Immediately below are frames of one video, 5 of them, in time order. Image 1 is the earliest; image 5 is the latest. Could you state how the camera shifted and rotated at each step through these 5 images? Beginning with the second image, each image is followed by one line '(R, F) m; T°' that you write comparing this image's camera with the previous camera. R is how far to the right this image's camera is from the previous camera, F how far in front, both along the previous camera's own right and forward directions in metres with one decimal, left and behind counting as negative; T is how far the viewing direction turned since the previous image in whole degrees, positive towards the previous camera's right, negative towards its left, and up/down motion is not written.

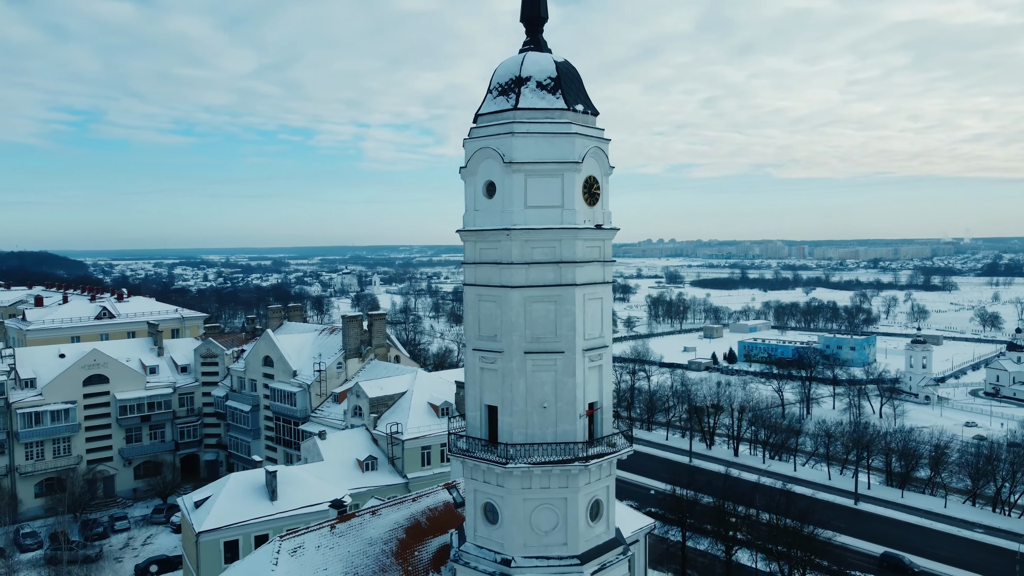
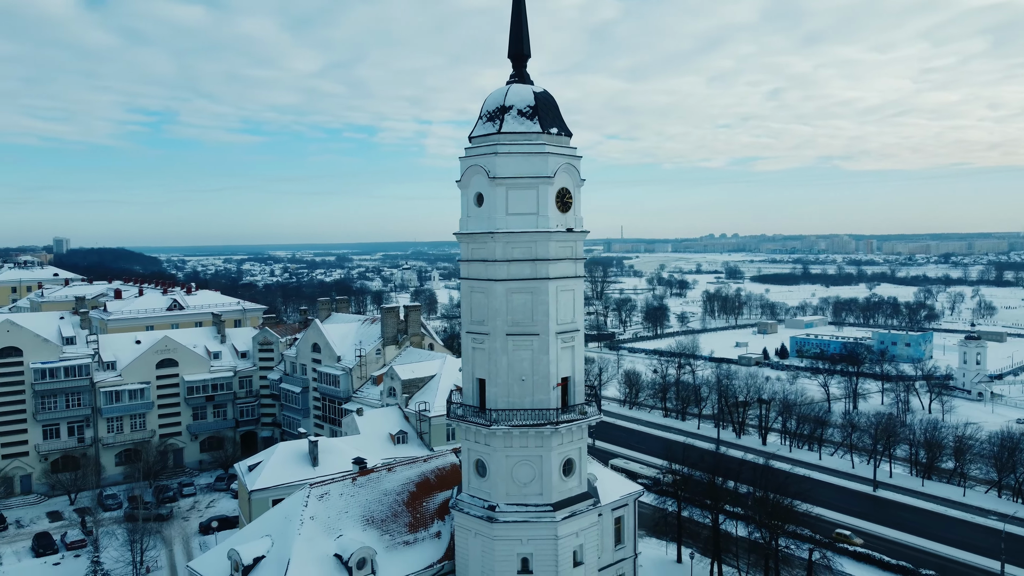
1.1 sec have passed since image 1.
(+2.0, -3.6) m; -4°
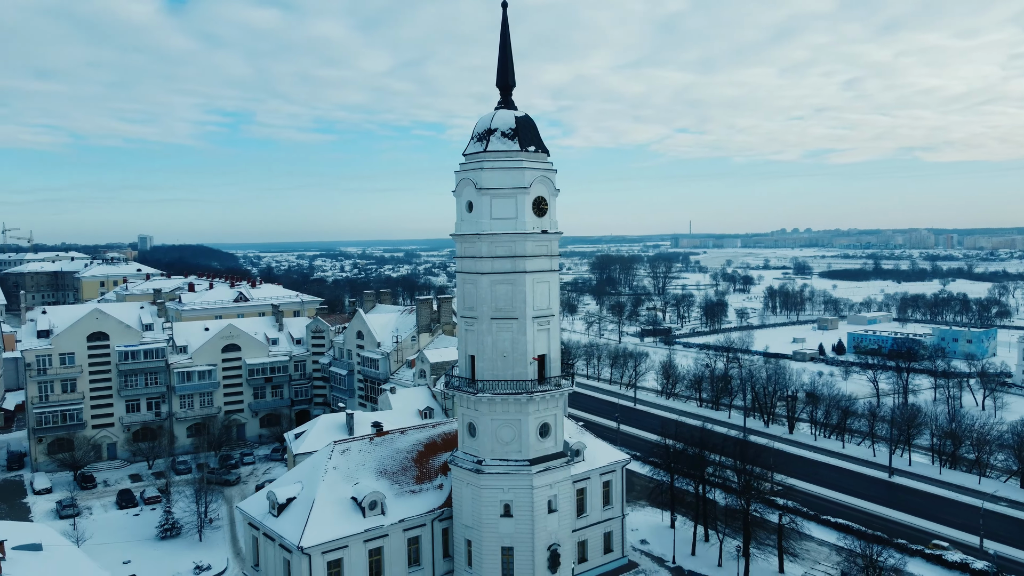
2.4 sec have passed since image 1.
(+2.6, -4.2) m; -5°
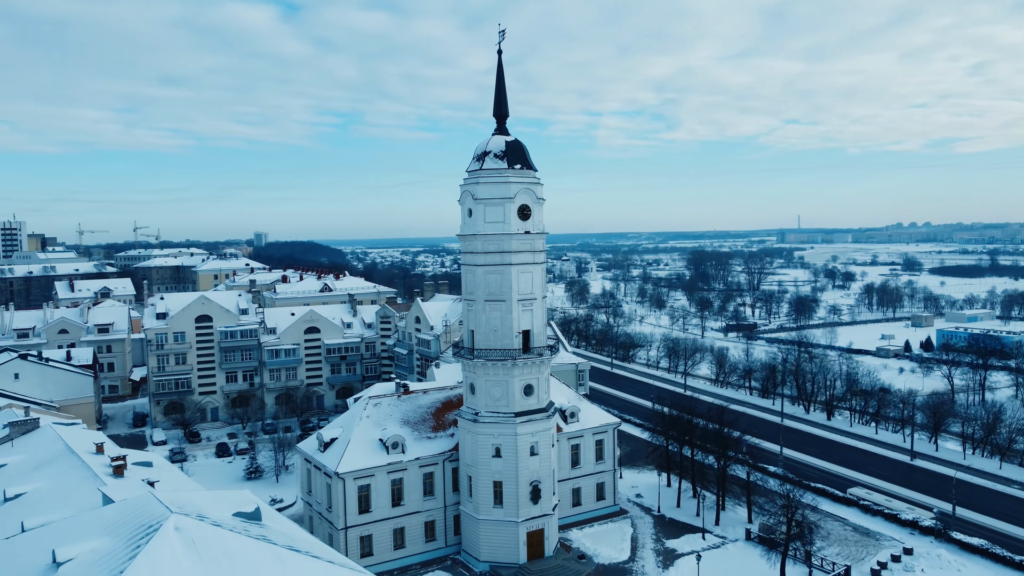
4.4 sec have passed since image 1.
(+4.5, -6.5) m; -7°
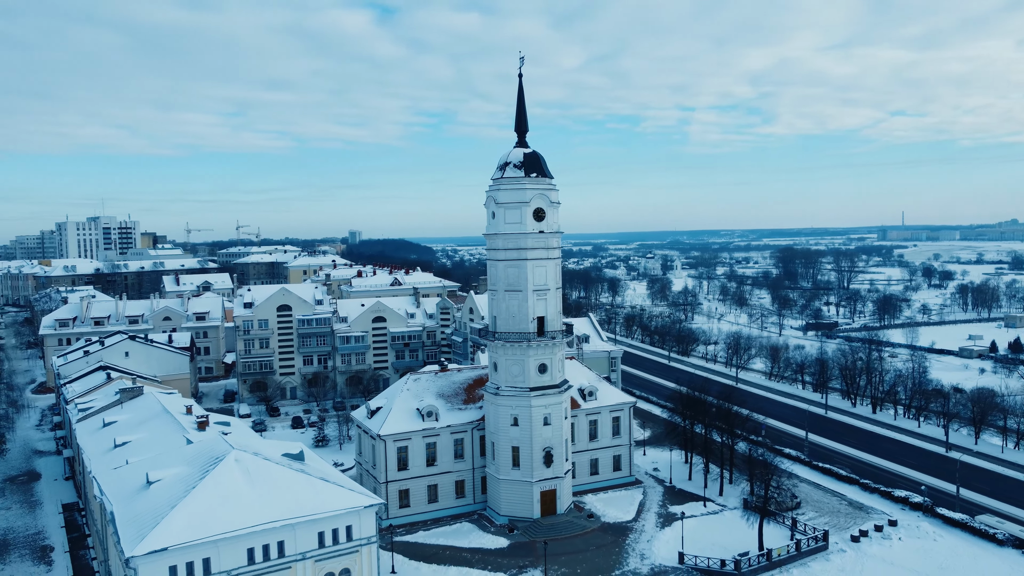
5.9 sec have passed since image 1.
(+3.4, -4.9) m; -6°
